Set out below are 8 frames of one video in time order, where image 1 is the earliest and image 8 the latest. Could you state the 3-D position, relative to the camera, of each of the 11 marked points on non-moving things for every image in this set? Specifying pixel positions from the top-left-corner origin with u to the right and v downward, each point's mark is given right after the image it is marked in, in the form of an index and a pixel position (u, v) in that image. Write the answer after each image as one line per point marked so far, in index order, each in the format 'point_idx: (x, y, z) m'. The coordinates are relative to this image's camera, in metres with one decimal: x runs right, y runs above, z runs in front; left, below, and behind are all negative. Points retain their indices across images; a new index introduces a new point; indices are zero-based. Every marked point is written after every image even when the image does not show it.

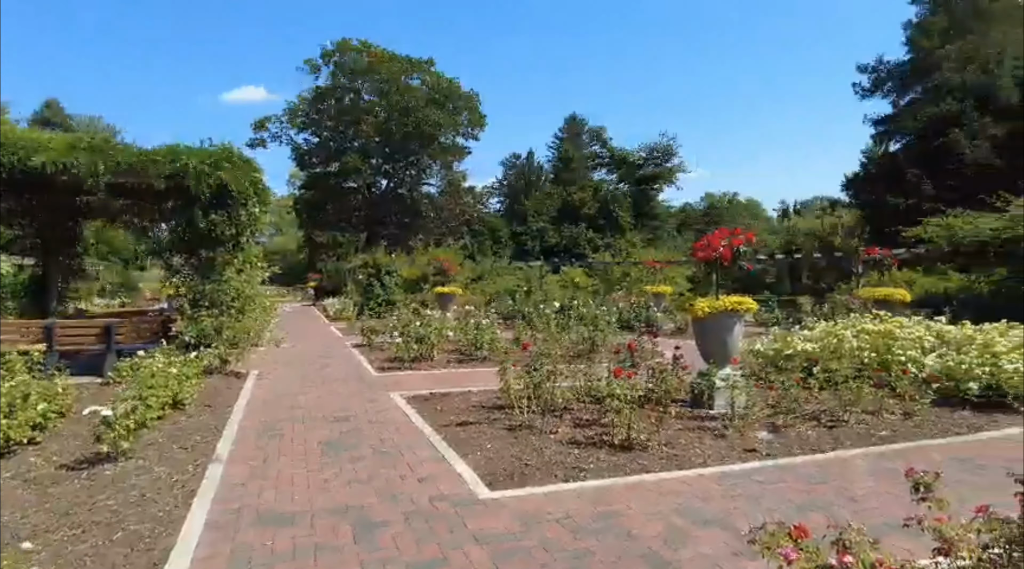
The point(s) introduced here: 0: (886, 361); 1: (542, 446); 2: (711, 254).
0: (+4.0, -0.8, +7.2) m
1: (+0.2, -1.1, +4.7) m
2: (+1.9, +0.3, +6.3) m
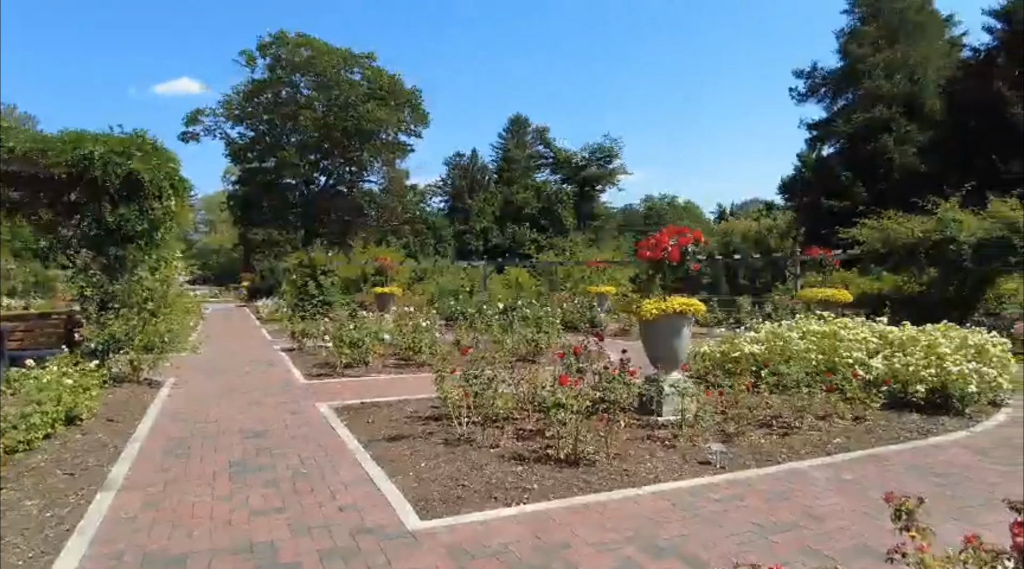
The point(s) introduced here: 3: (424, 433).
0: (+3.4, -0.8, +7.1) m
1: (-0.2, -1.2, +4.3) m
2: (+1.3, +0.3, +6.0) m
3: (-0.7, -1.1, +5.1) m
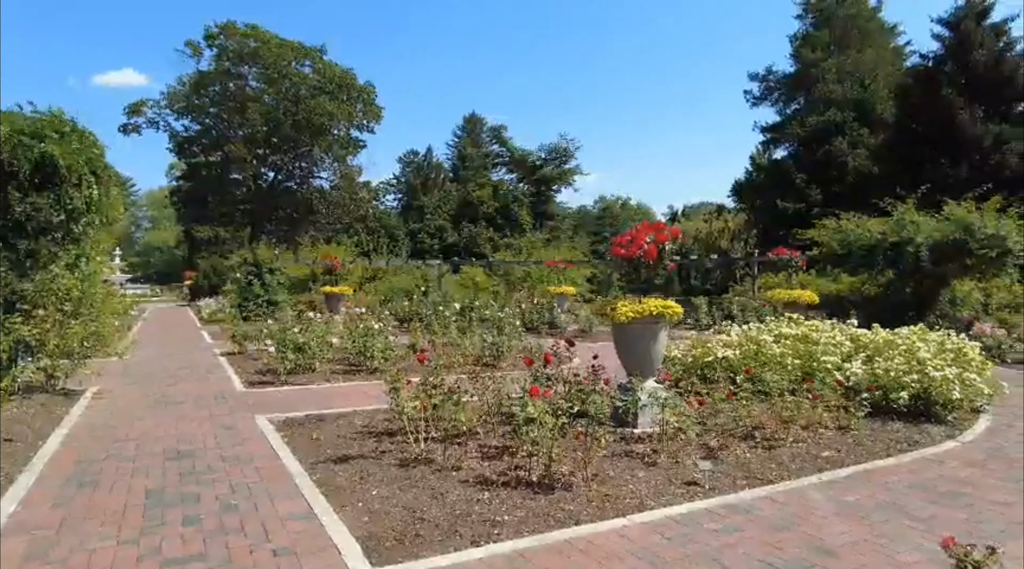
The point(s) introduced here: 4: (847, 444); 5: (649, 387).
0: (+3.0, -0.9, +6.7) m
1: (-0.4, -1.2, +3.8) m
2: (+1.0, +0.3, +5.5) m
3: (-0.9, -1.1, +4.5) m
4: (+2.5, -1.2, +5.1) m
5: (+1.1, -0.8, +5.3) m
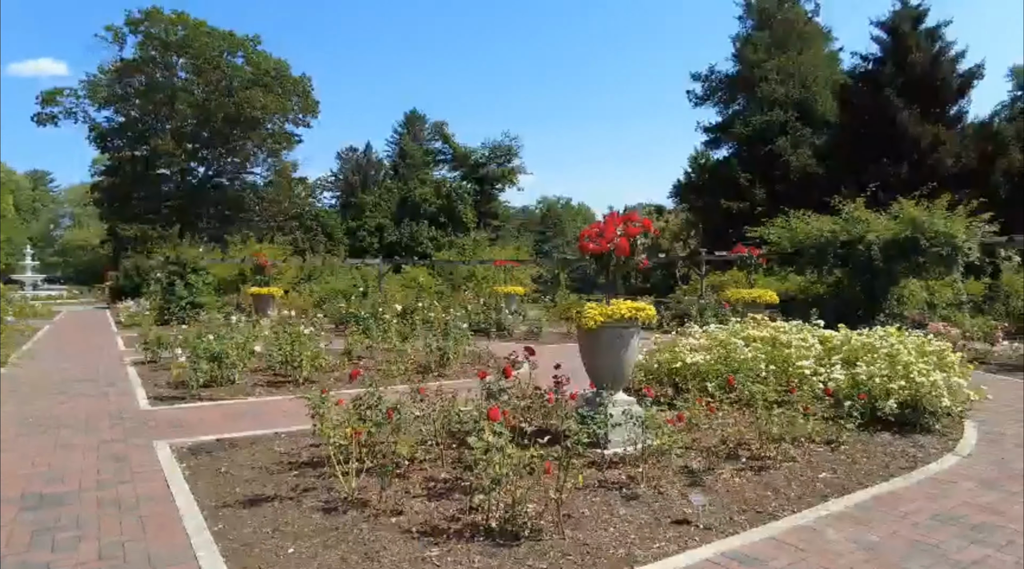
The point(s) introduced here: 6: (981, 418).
0: (+2.5, -0.8, +6.2) m
1: (-0.6, -1.1, +2.9) m
2: (+0.7, +0.3, +4.8) m
3: (-1.2, -1.1, +3.7) m
4: (+2.2, -1.2, +4.5) m
5: (+0.7, -0.8, +4.6) m
6: (+4.1, -1.2, +5.9) m
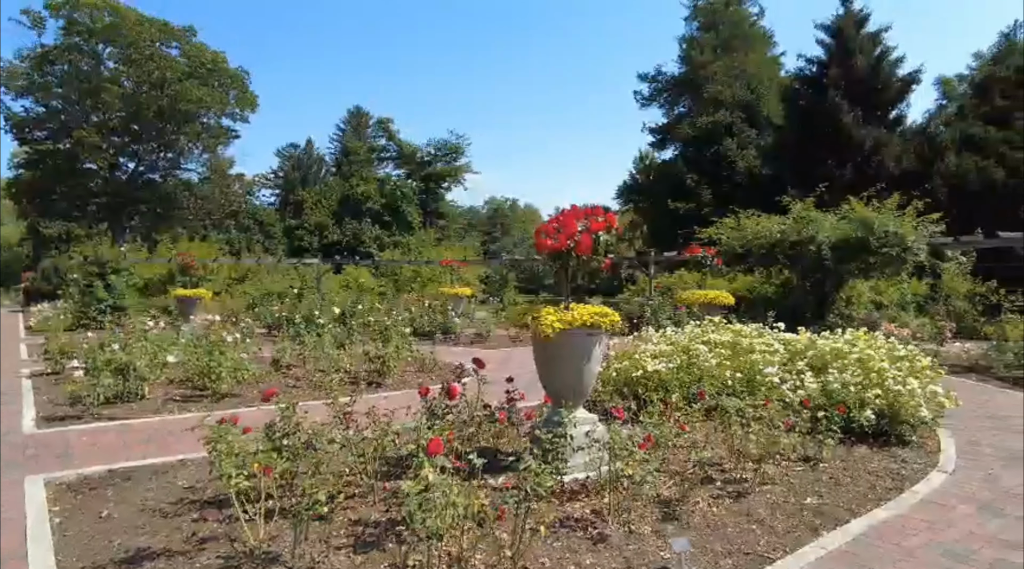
0: (+2.1, -0.9, +5.8) m
1: (-0.8, -1.2, +2.3) m
2: (+0.3, +0.3, +4.3) m
3: (-1.4, -1.2, +3.0) m
4: (+1.9, -1.2, +4.1) m
5: (+0.4, -0.8, +4.0) m
6: (+3.7, -1.2, +5.6) m
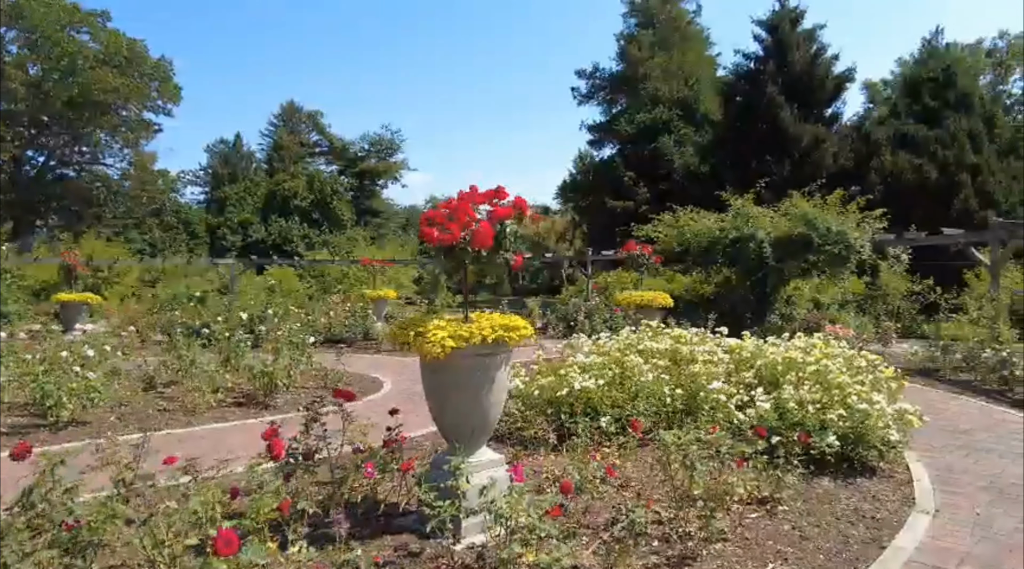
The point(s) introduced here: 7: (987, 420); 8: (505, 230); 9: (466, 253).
0: (+1.3, -0.9, +4.9) m
1: (-1.2, -1.2, +1.2) m
2: (-0.3, +0.2, +3.3) m
3: (-1.9, -1.2, +1.9) m
4: (+1.3, -1.2, +3.2) m
5: (-0.2, -0.8, +3.1) m
6: (+2.9, -1.2, +4.9) m
7: (+4.2, -1.2, +5.9) m
8: (-0.1, +0.3, +3.4) m
9: (-0.3, +0.2, +3.4) m
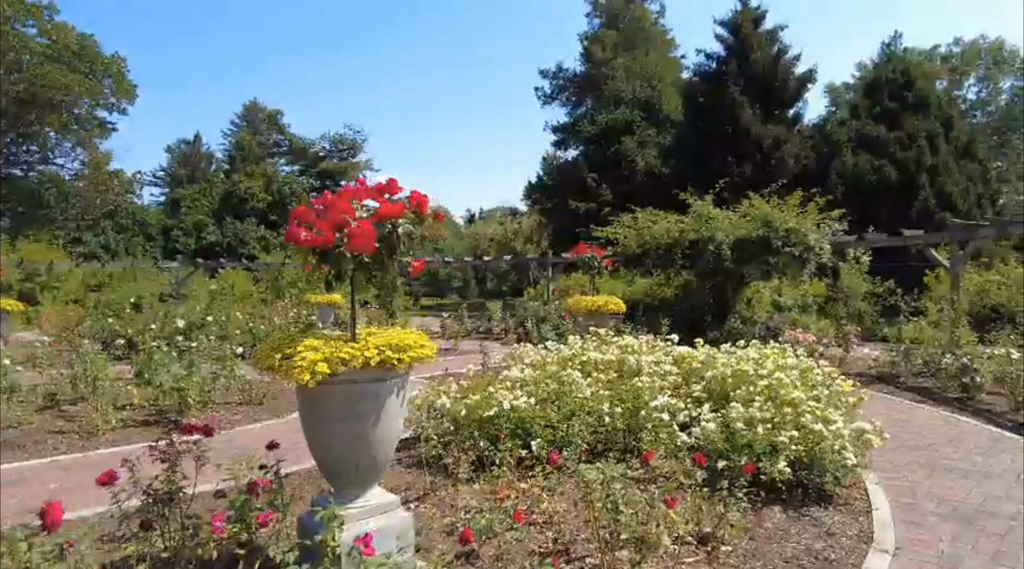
0: (+0.8, -0.9, +4.5) m
1: (-1.5, -1.2, +0.7) m
2: (-0.7, +0.2, +2.7) m
3: (-2.3, -1.2, +1.3) m
4: (+0.9, -1.2, +2.8) m
5: (-0.6, -0.9, +2.5) m
6: (+2.4, -1.2, +4.5) m
7: (+3.6, -1.2, +5.6) m
8: (-0.5, +0.2, +2.9) m
9: (-0.7, +0.1, +2.9) m
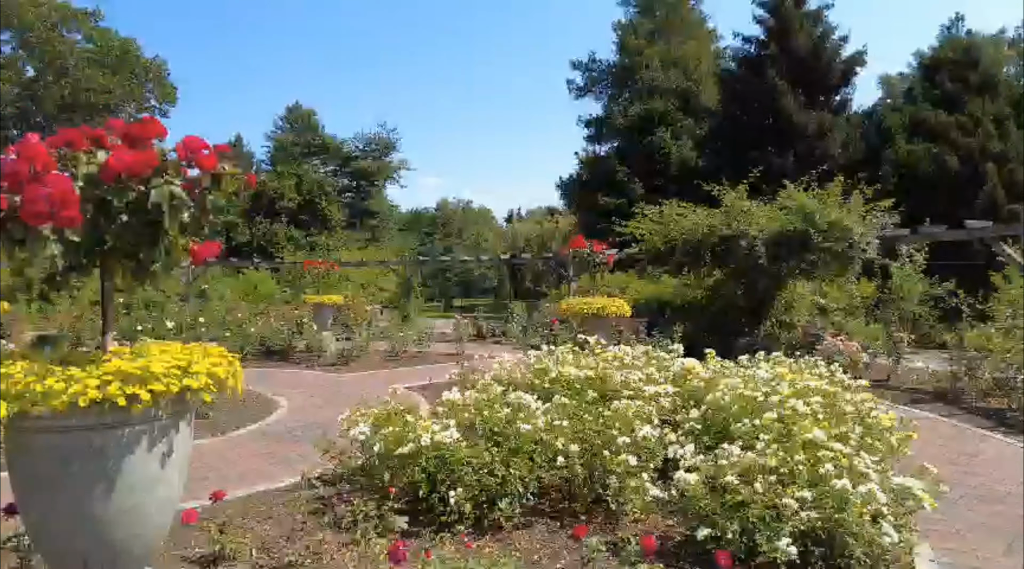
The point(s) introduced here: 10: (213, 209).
0: (+0.4, -0.9, +3.4) m
1: (-2.2, -1.2, -0.3) m
2: (-1.2, +0.2, +1.8) m
3: (-2.9, -1.2, +0.4) m
4: (+0.4, -1.2, +1.7) m
5: (-1.1, -0.9, +1.5) m
6: (+2.0, -1.2, +3.3) m
7: (+3.3, -1.2, +4.3) m
8: (-1.0, +0.3, +1.9) m
9: (-1.2, +0.1, +1.9) m
10: (-0.9, +0.3, +2.0) m
